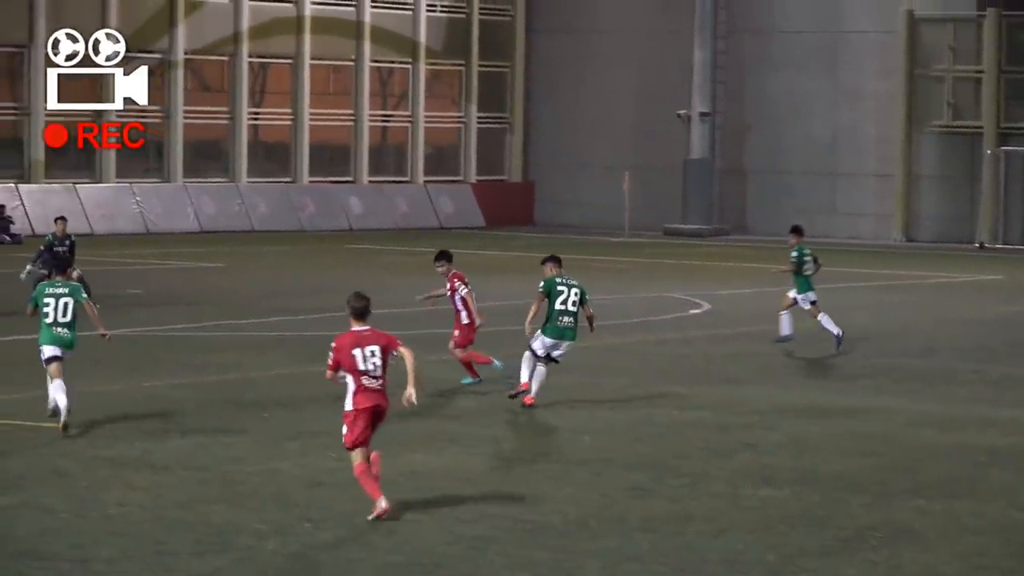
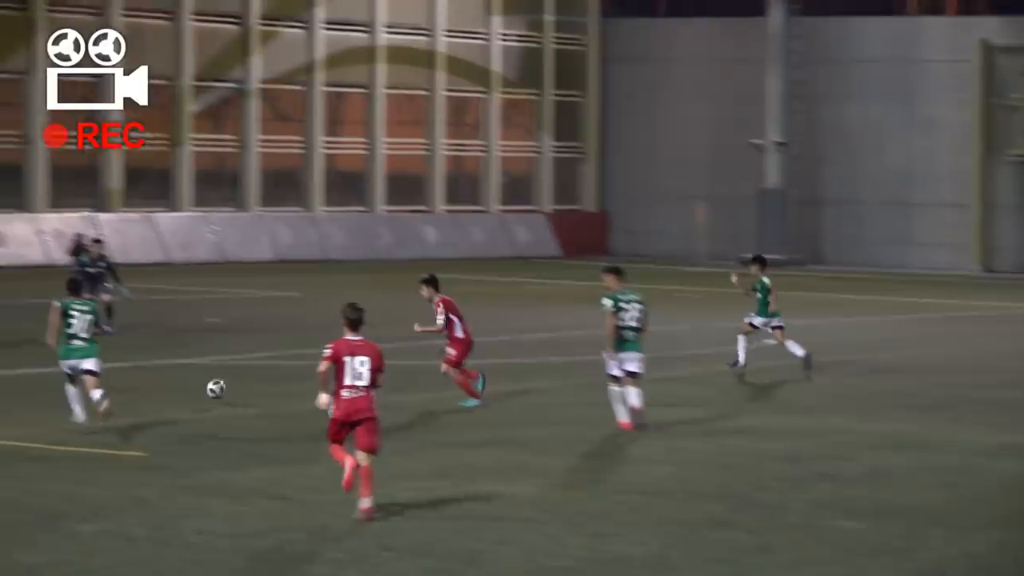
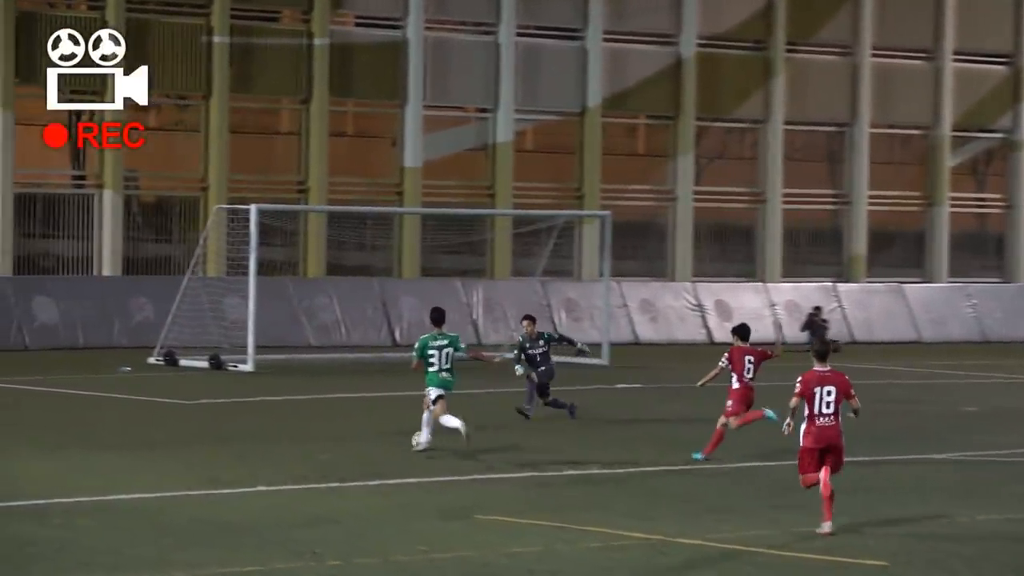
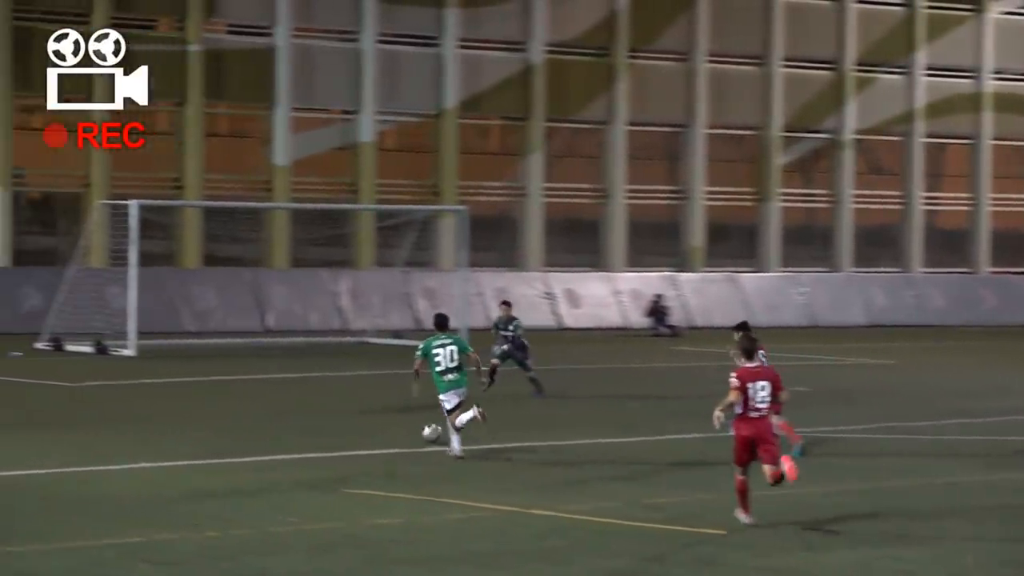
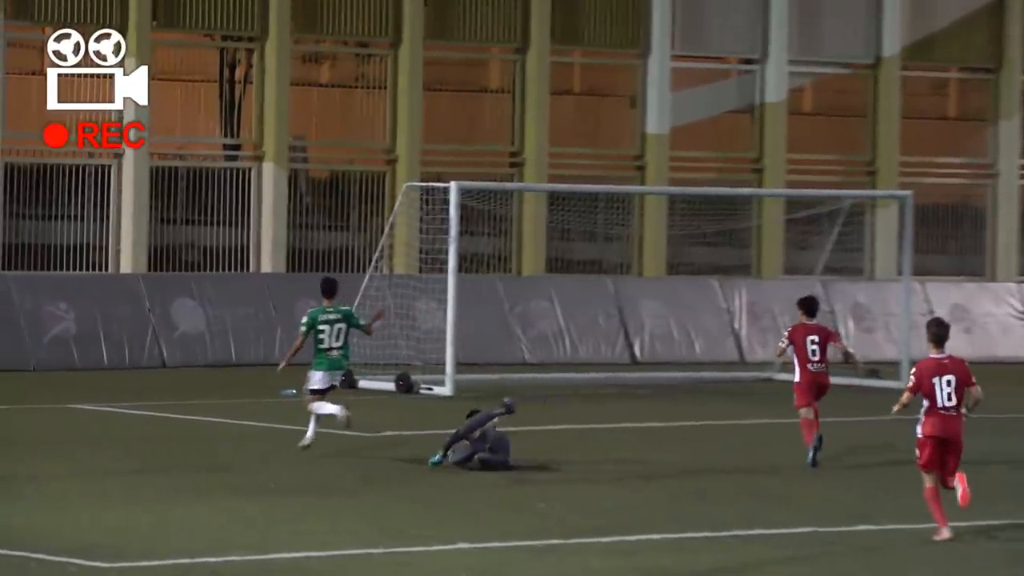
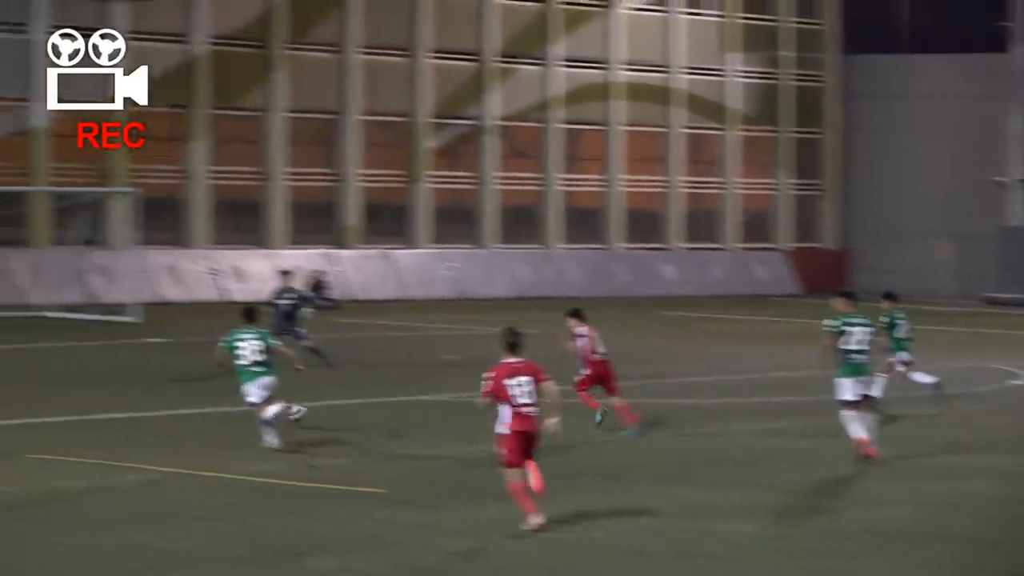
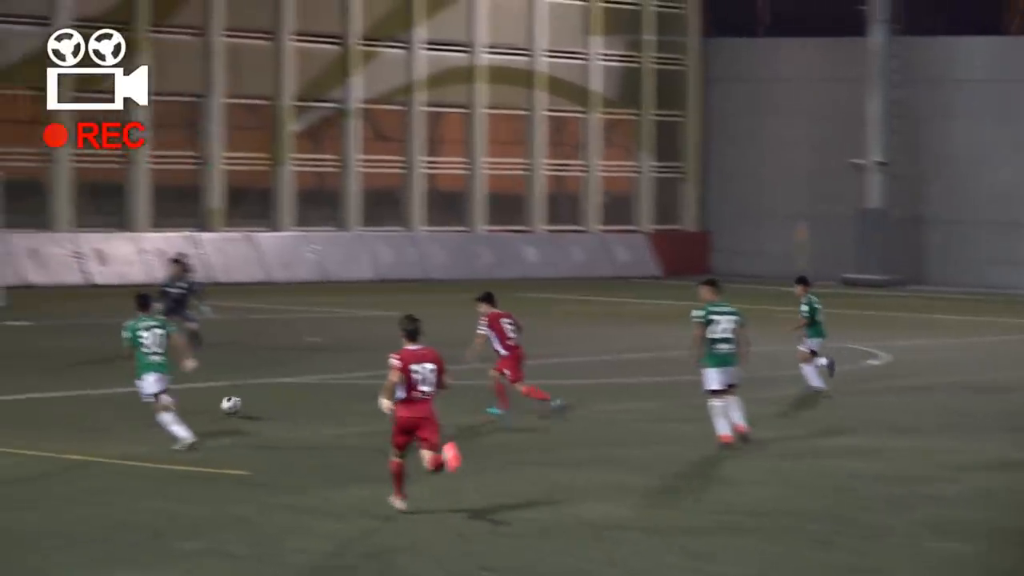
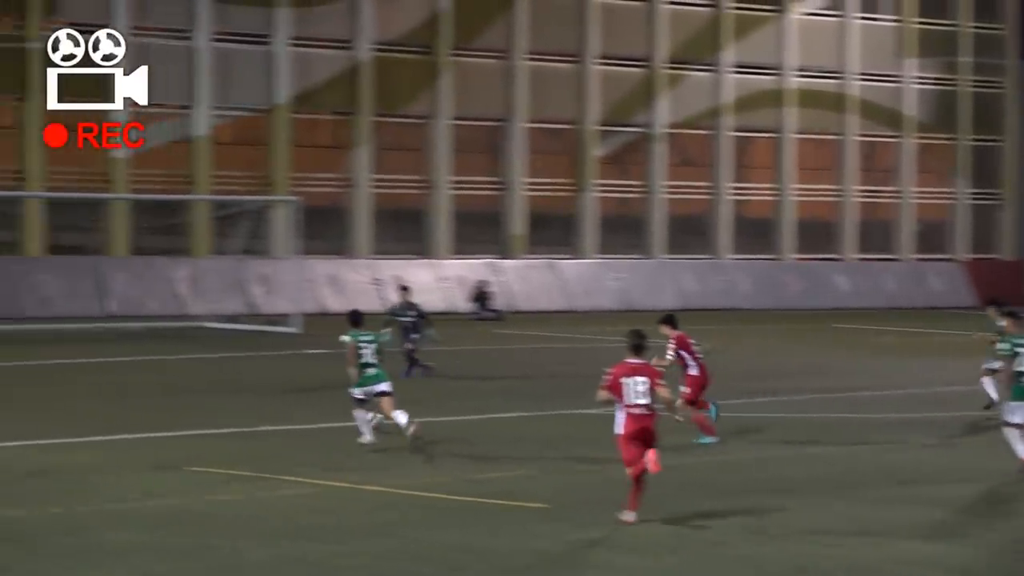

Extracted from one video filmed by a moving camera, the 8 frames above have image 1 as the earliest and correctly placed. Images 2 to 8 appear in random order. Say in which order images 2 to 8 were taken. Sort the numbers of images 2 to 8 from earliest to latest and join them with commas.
2, 7, 6, 8, 4, 3, 5
